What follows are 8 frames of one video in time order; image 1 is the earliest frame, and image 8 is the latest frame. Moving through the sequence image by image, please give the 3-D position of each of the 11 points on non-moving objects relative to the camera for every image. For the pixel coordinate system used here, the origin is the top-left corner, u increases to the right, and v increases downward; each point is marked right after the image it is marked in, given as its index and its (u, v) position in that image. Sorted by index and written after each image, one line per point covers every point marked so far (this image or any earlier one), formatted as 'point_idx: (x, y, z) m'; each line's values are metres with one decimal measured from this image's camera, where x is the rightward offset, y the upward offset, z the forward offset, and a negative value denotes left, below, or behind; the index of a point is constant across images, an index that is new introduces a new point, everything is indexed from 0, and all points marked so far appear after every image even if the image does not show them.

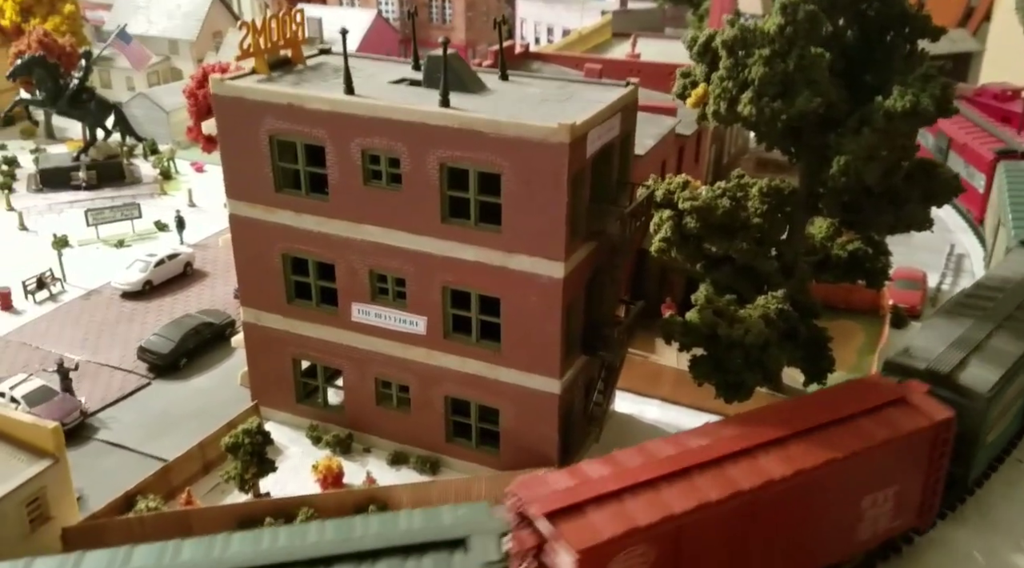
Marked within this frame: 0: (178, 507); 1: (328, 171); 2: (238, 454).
0: (-6.2, -4.1, +19.2) m
1: (-3.6, +2.2, +19.6) m
2: (-5.2, -3.2, +19.7) m
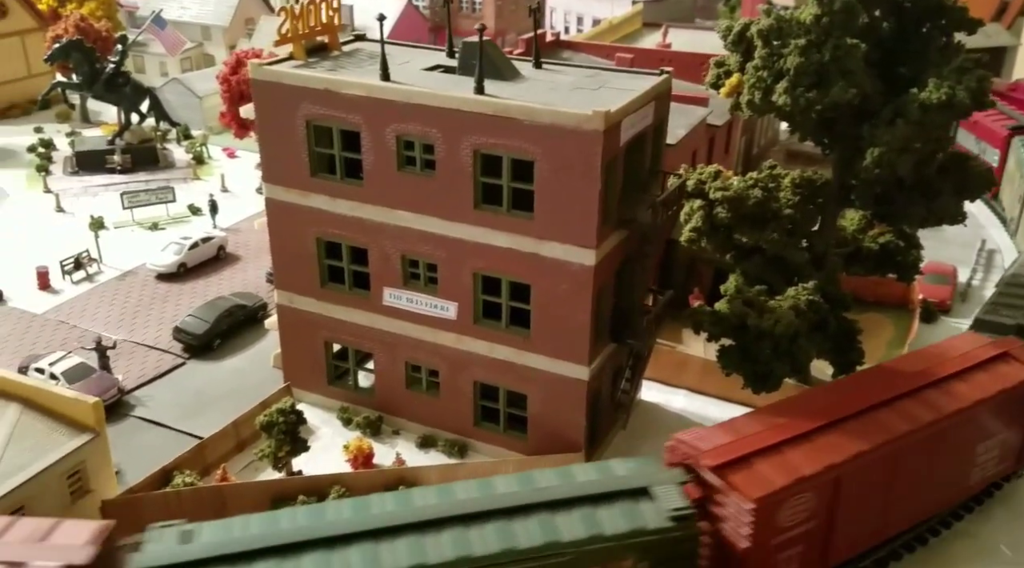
0: (-5.6, -3.7, +19.6) m
1: (-2.9, +2.5, +19.8) m
2: (-4.7, -2.9, +20.0) m
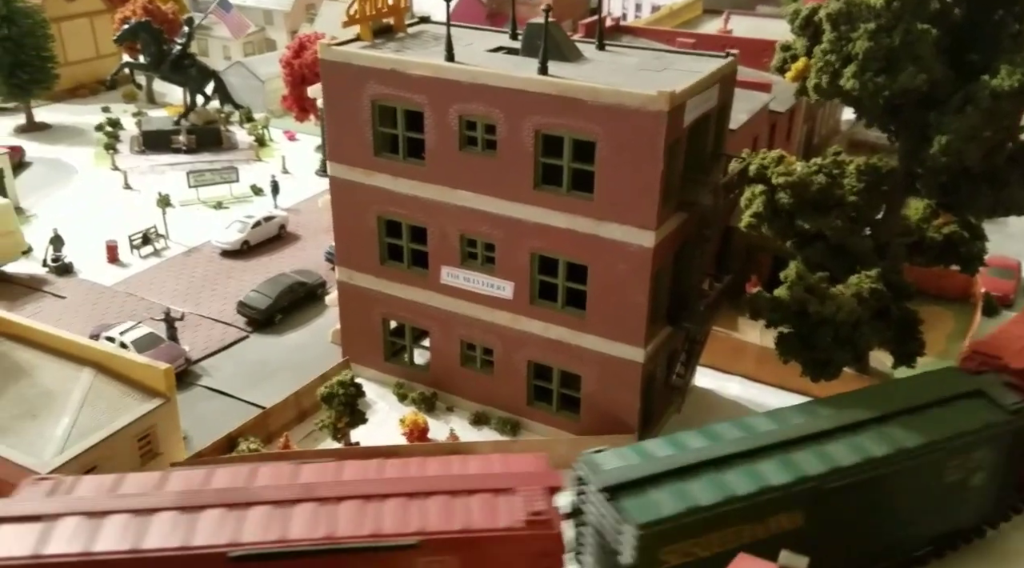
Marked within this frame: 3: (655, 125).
0: (-4.6, -3.2, +20.0) m
1: (-1.7, +2.9, +20.1) m
2: (-3.6, -2.4, +20.4) m
3: (+2.5, +2.8, +17.6) m
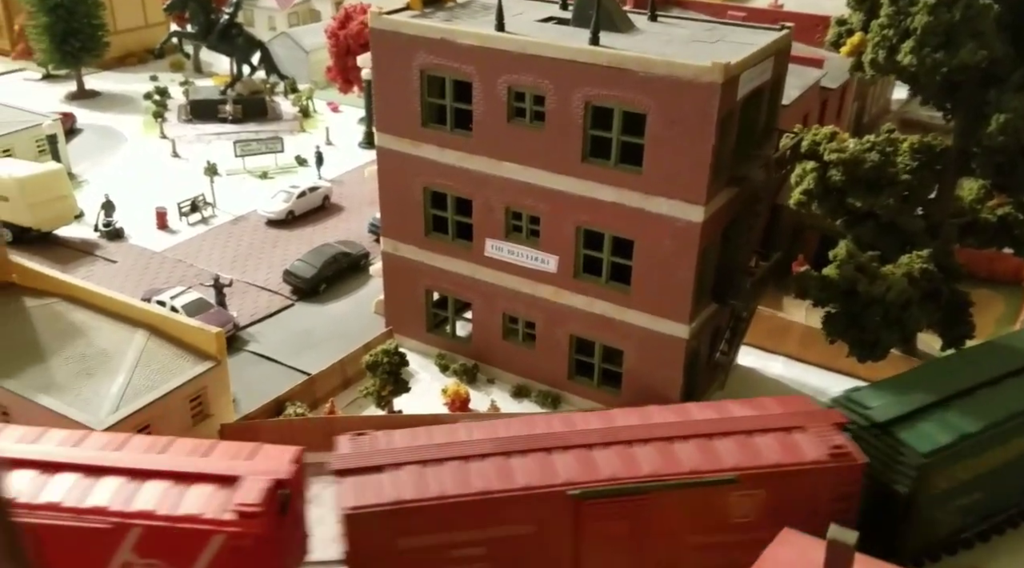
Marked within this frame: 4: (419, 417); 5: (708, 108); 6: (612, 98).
0: (-3.8, -2.6, +20.2) m
1: (-0.7, +3.5, +20.1) m
2: (-2.8, -1.8, +20.6) m
3: (+3.4, +3.2, +17.4) m
4: (-1.8, -2.6, +19.7) m
5: (+3.4, +3.1, +17.6) m
6: (+1.8, +3.4, +18.3) m
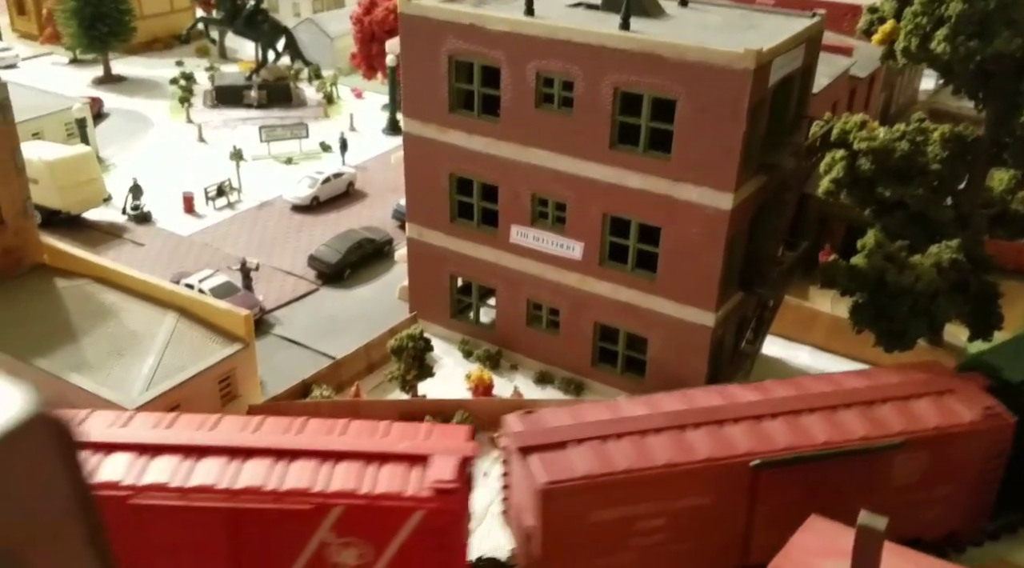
0: (-3.3, -2.3, +20.3) m
1: (-0.2, +3.8, +20.1) m
2: (-2.3, -1.5, +20.6) m
3: (+3.9, +3.4, +17.4) m
4: (-1.3, -2.3, +19.8) m
5: (+3.9, +3.3, +17.5) m
6: (+2.3, +3.6, +18.3) m
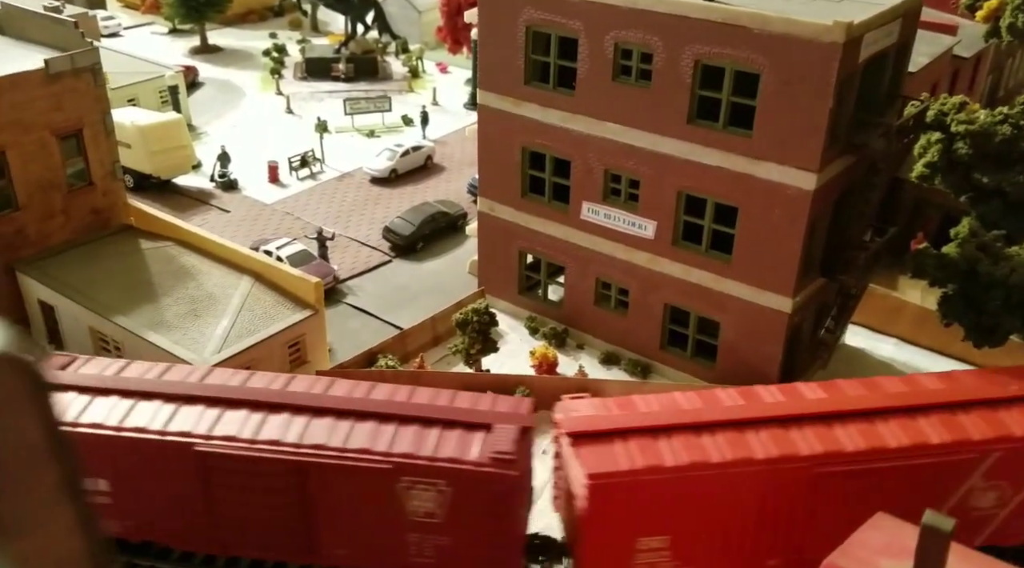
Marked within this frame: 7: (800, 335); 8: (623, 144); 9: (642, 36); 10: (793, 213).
0: (-2.0, -1.7, +20.1) m
1: (+1.3, +4.2, +19.5) m
2: (-0.9, -0.9, +20.3) m
3: (+5.1, +3.7, +16.5) m
4: (-0.1, -1.8, +19.4) m
5: (+5.1, +3.5, +16.6) m
6: (+3.6, +3.9, +17.5) m
7: (+5.6, -1.0, +19.7) m
8: (+2.1, +2.7, +19.6) m
9: (+2.3, +4.5, +18.4) m
10: (+5.0, +1.2, +18.0) m
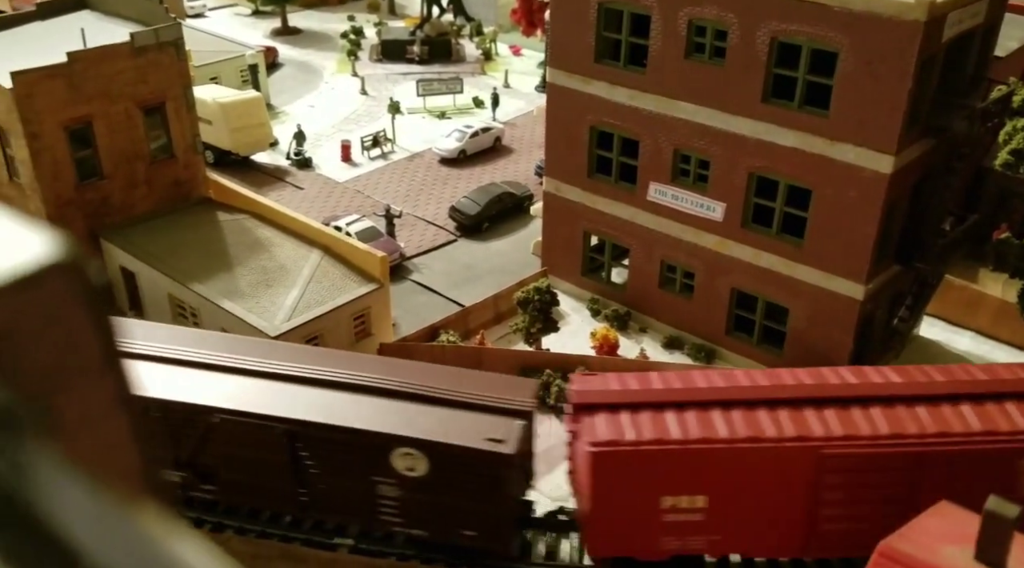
0: (-0.8, -1.2, +20.1) m
1: (+2.6, +4.6, +19.2) m
2: (+0.3, -0.5, +20.2) m
3: (+6.2, +3.9, +15.9) m
4: (+1.0, -1.4, +19.3) m
5: (+6.2, +3.7, +16.0) m
6: (+4.8, +4.2, +17.0) m
7: (+6.7, -0.8, +19.1) m
8: (+3.4, +3.1, +19.2) m
9: (+3.6, +4.8, +18.0) m
10: (+6.1, +1.5, +17.5) m
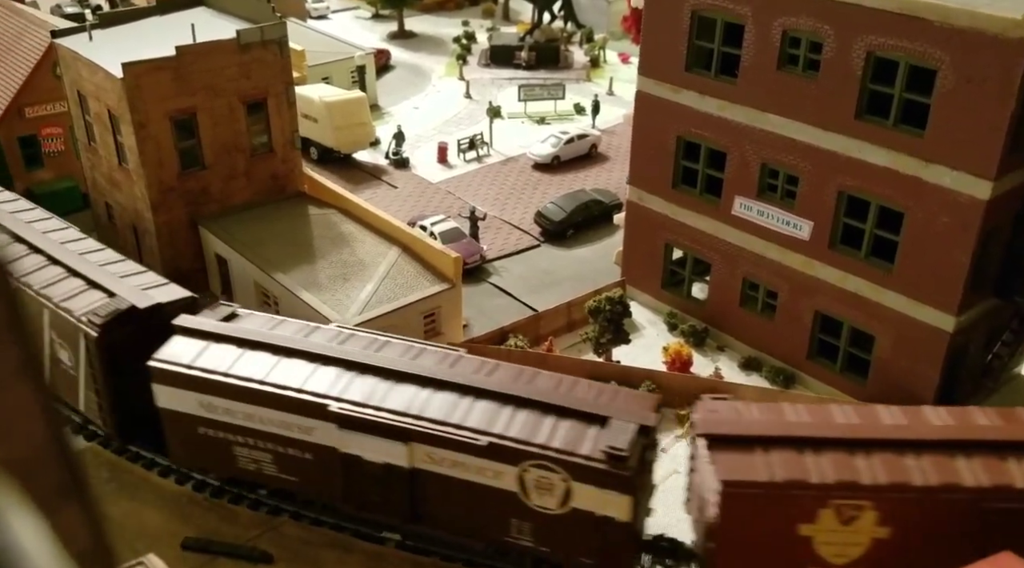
0: (+0.5, -1.3, +19.8) m
1: (+4.2, +4.3, +18.6) m
2: (+1.7, -0.7, +19.8) m
3: (+7.3, +3.4, +14.9) m
4: (+2.3, -1.6, +18.8) m
5: (+7.4, +3.2, +15.0) m
6: (+6.1, +3.8, +16.2) m
7: (+8.0, -1.3, +18.1) m
8: (+4.9, +2.7, +18.6) m
9: (+5.1, +4.5, +17.3) m
10: (+7.3, +1.0, +16.5) m
